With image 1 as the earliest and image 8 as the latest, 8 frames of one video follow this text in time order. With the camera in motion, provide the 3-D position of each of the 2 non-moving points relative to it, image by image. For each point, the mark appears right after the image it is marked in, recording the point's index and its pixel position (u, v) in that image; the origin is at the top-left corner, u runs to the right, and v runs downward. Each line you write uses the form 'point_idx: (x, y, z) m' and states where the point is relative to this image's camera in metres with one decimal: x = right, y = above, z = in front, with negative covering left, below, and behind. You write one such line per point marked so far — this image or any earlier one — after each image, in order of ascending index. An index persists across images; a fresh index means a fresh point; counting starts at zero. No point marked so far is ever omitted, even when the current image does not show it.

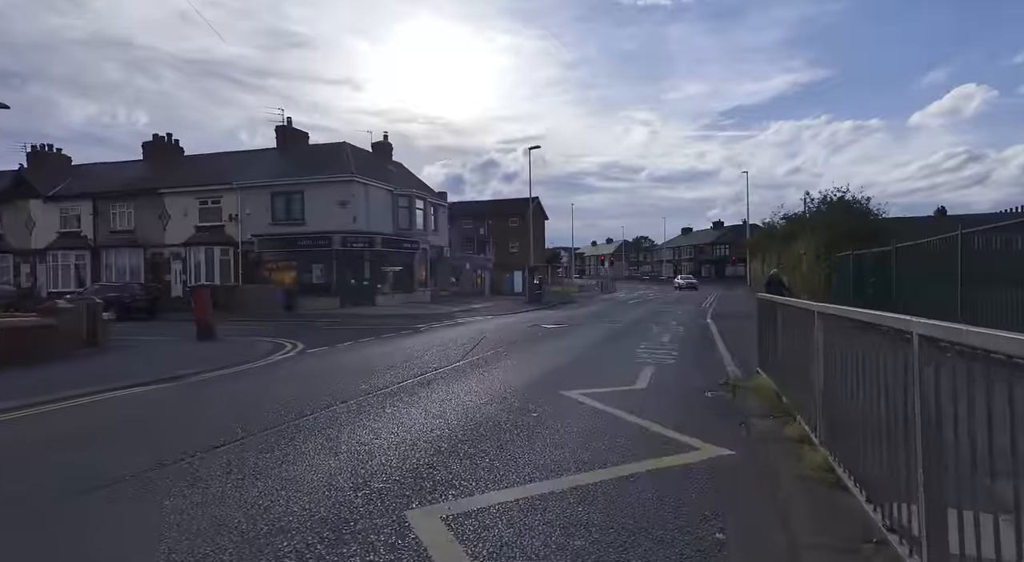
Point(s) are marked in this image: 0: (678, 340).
0: (+5.0, -1.8, +15.6) m
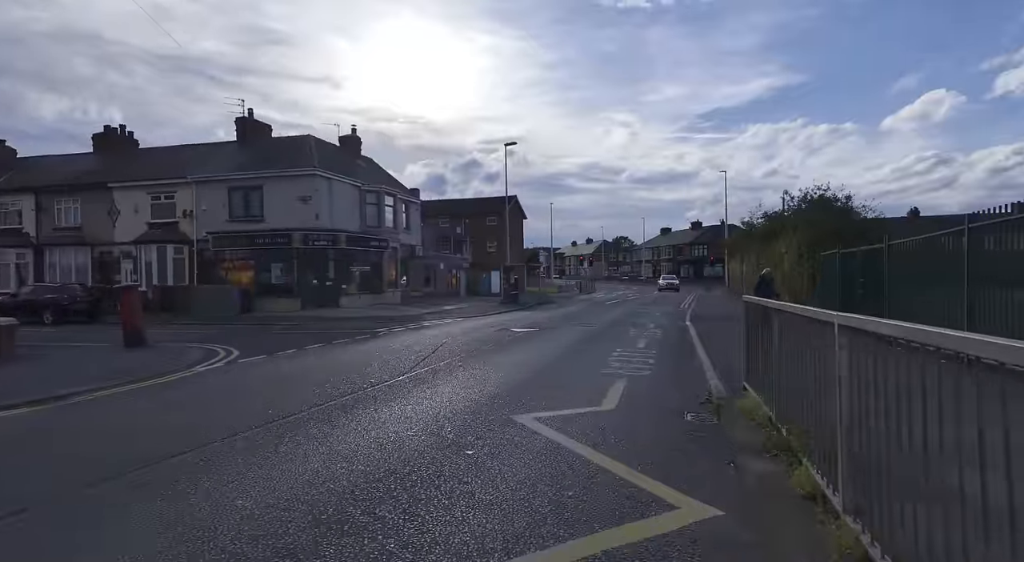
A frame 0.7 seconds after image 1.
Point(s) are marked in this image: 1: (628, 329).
0: (+4.1, -1.8, +14.4) m
1: (+4.1, -1.7, +19.2) m
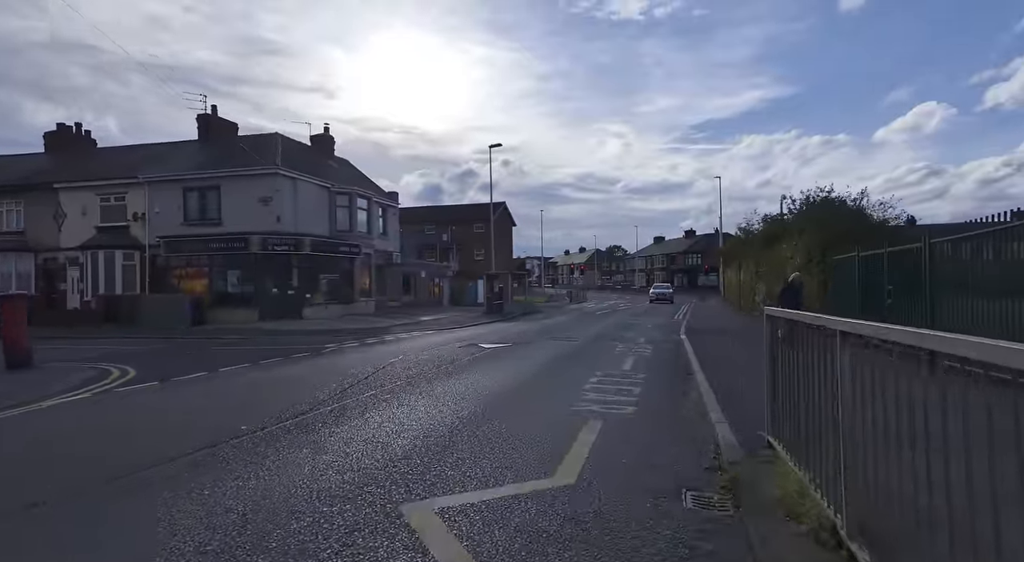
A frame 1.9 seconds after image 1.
0: (+3.2, -2.0, +12.1) m
1: (+3.2, -2.0, +16.8) m
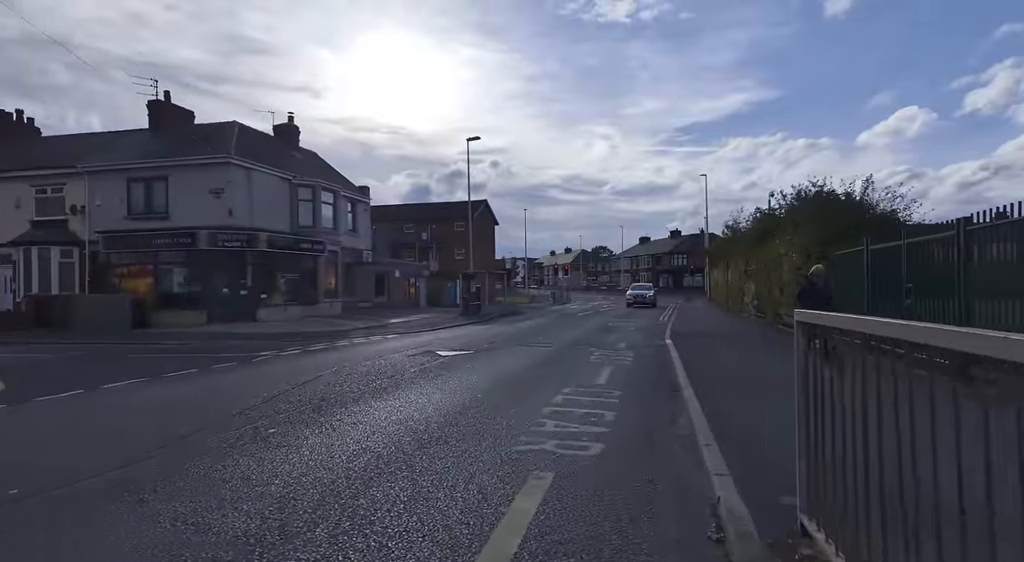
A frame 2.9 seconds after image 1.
0: (+2.3, -1.9, +10.2) m
1: (+2.2, -1.9, +15.0) m
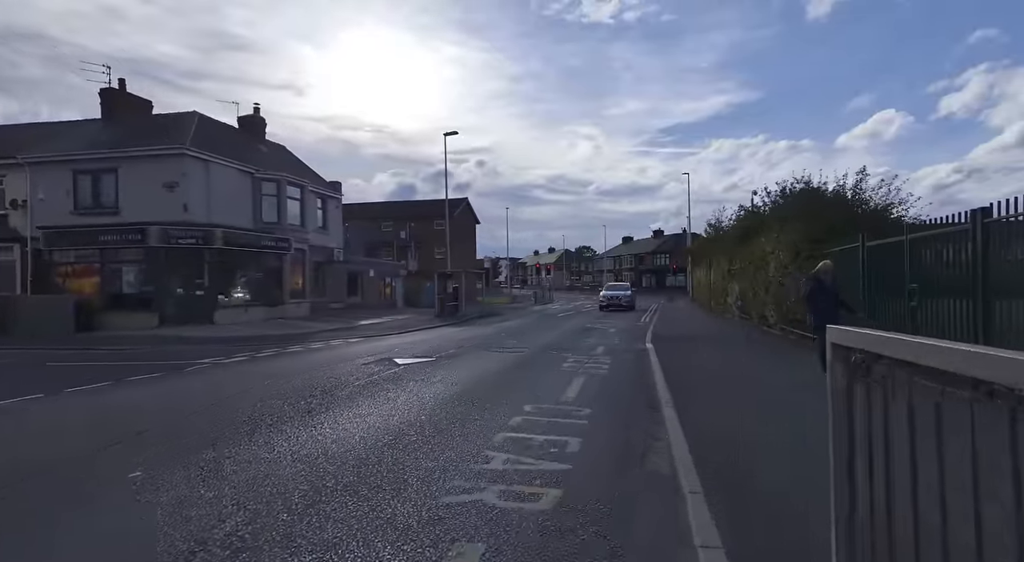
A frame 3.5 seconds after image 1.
0: (+1.6, -1.9, +9.1) m
1: (+1.4, -1.9, +13.9) m
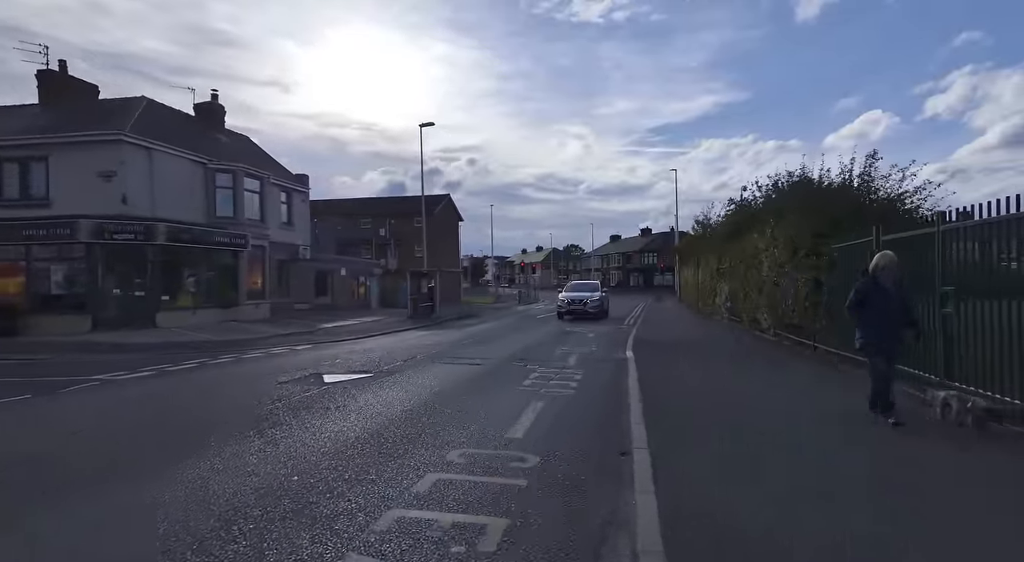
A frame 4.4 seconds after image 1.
0: (+0.8, -2.0, +7.3) m
1: (+0.5, -1.9, +12.0) m
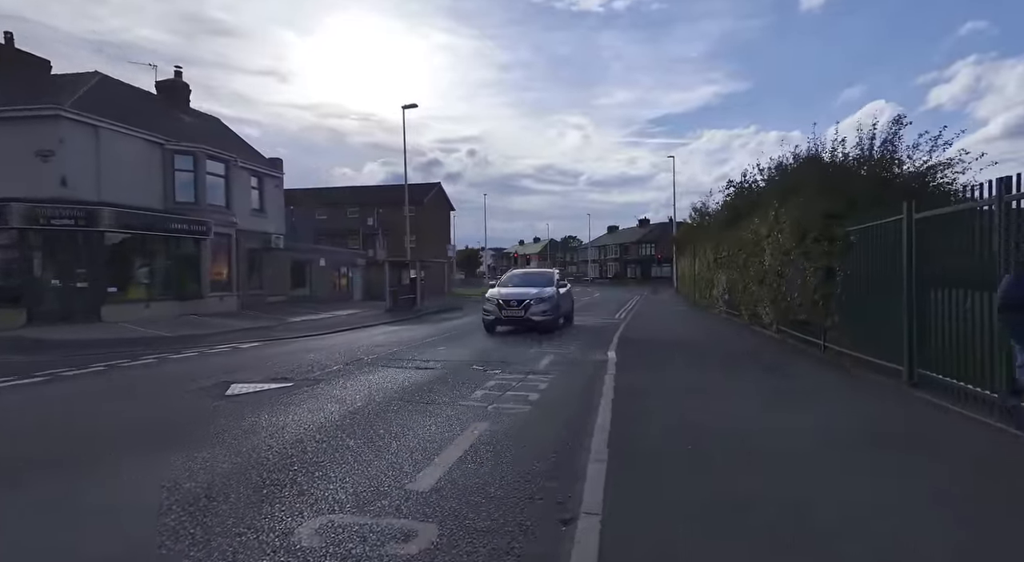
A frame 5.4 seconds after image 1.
0: (+0.1, -1.8, +5.5) m
1: (-0.3, -1.7, +10.3) m
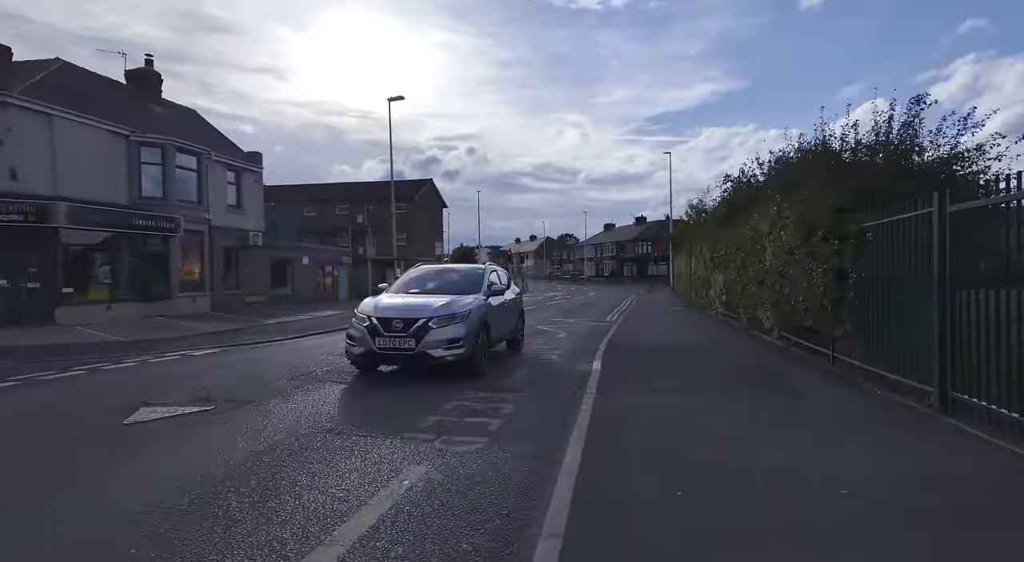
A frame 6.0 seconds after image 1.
0: (-0.4, -1.9, +4.3) m
1: (-0.8, -1.8, +9.1) m
